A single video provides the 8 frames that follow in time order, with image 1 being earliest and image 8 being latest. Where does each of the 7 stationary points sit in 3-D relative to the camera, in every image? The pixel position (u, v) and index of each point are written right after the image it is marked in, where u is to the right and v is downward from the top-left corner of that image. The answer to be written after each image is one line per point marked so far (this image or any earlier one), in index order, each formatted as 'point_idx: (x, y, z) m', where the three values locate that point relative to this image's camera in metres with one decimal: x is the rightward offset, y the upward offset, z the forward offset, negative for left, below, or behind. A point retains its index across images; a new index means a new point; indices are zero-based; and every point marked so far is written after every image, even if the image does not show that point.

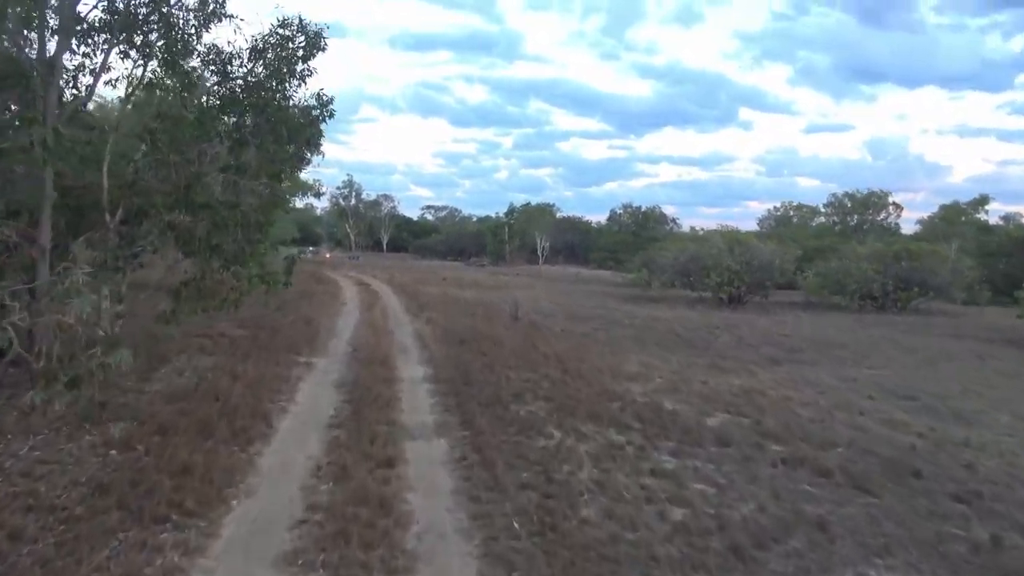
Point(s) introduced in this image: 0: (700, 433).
0: (+2.5, -2.0, +11.7) m
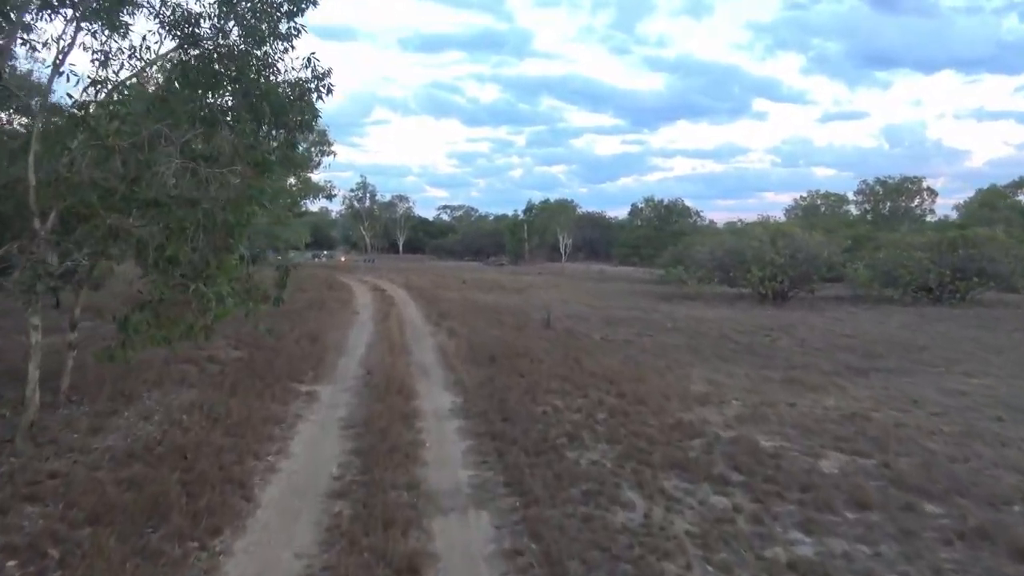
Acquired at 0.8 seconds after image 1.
0: (+3.2, -2.0, +8.8) m
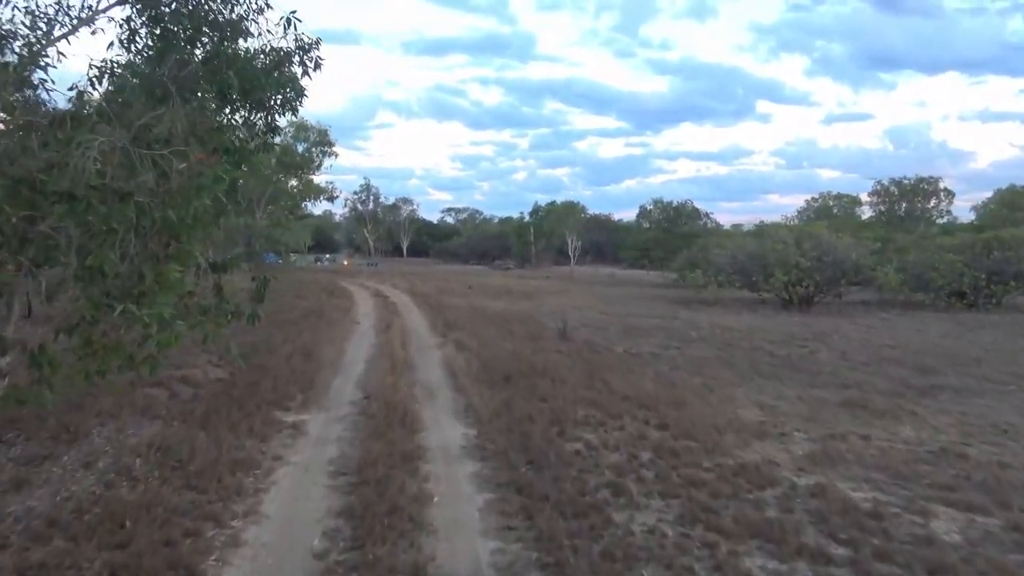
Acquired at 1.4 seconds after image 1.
0: (+3.4, -2.2, +6.7) m
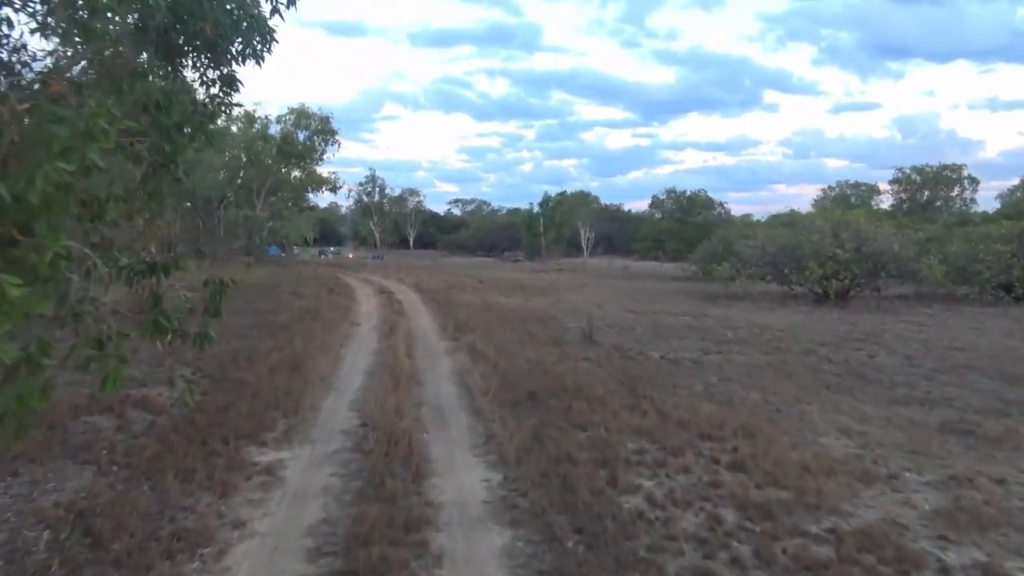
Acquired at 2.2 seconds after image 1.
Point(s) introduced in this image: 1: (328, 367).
0: (+3.8, -2.2, +4.2) m
1: (-3.2, -1.4, +15.2) m
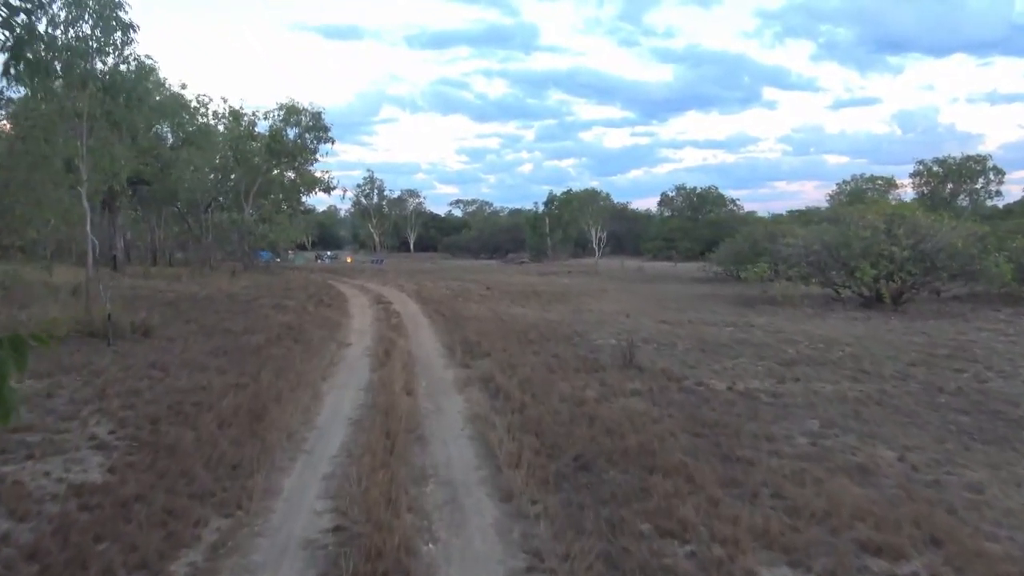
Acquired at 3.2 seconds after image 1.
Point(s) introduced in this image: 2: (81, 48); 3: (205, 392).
0: (+4.2, -2.4, +0.4) m
1: (-2.8, -1.7, +11.5) m
2: (-9.7, +5.4, +19.6) m
3: (-4.5, -1.5, +12.7) m
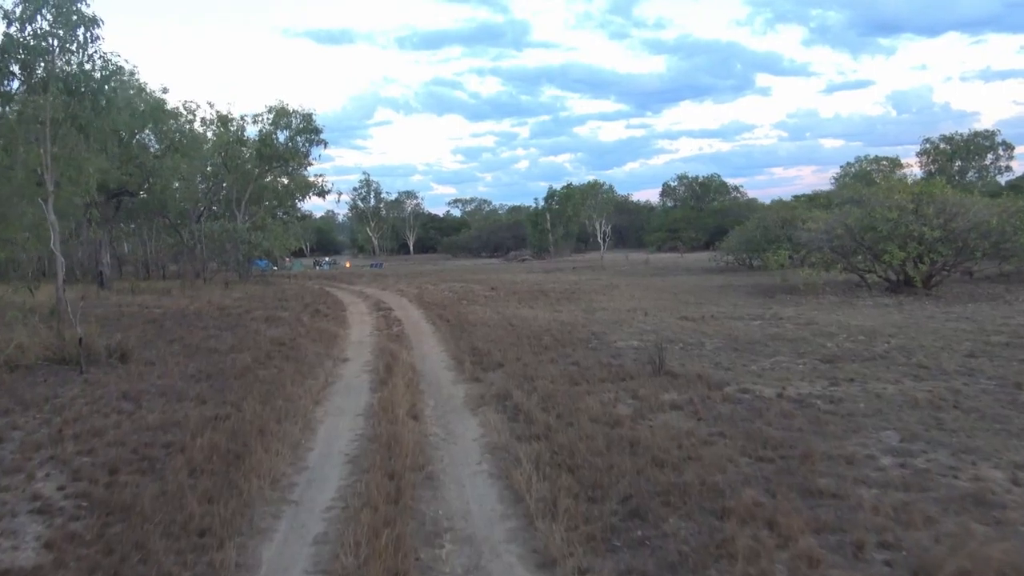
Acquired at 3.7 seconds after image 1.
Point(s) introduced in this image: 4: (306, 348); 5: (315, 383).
0: (+4.5, -2.3, -1.4) m
1: (-2.5, -1.9, +9.7) m
2: (-9.7, +5.0, +17.9) m
3: (-4.2, -1.8, +11.0) m
4: (-4.4, -1.3, +18.4) m
5: (-3.3, -1.6, +14.3) m
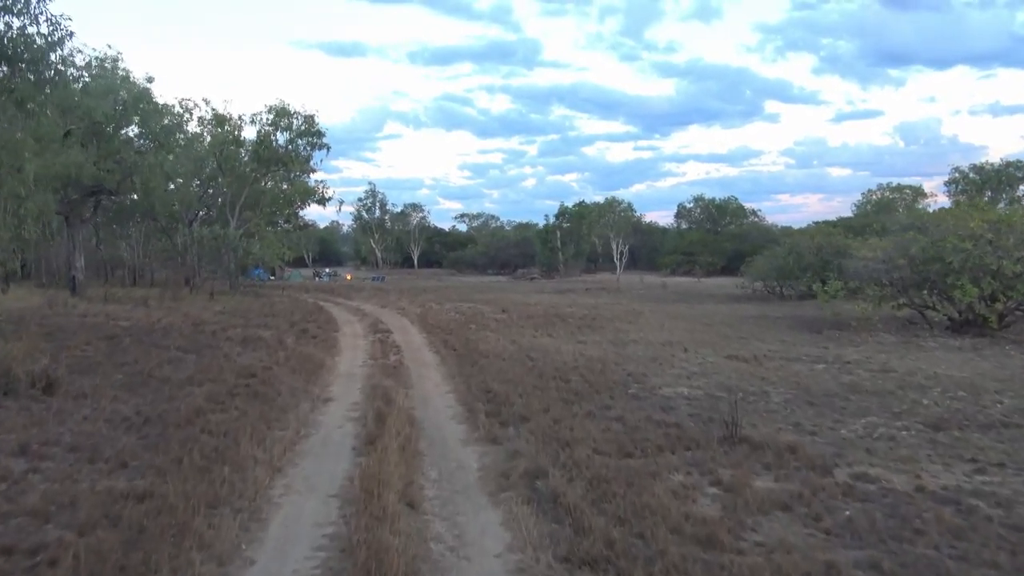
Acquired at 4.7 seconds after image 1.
0: (+4.8, -2.6, -4.9) m
1: (-2.2, -2.1, +6.3) m
2: (-9.1, +4.8, +14.6) m
3: (-3.9, -2.0, +7.5) m
4: (-4.0, -1.6, +14.9) m
5: (-2.9, -1.9, +10.9) m
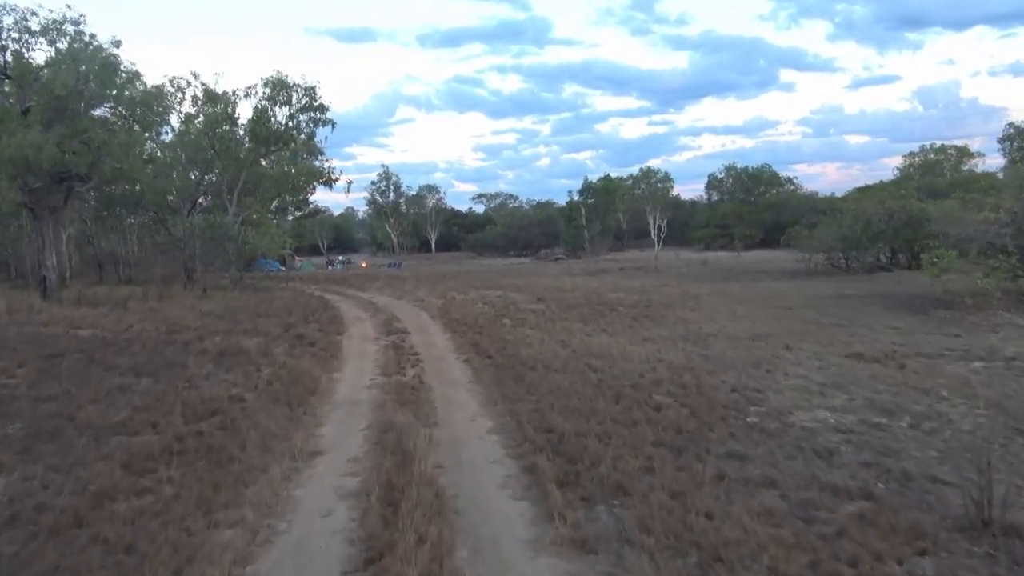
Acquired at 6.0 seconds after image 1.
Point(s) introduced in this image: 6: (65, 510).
0: (+5.2, -2.8, -9.5) m
1: (-1.5, -2.2, +1.8) m
2: (-8.5, +4.6, +10.0) m
3: (-3.2, -2.2, +3.0) m
4: (-3.2, -1.6, +10.4) m
5: (-2.1, -2.0, +6.4) m
6: (-3.8, -1.8, +7.3) m
